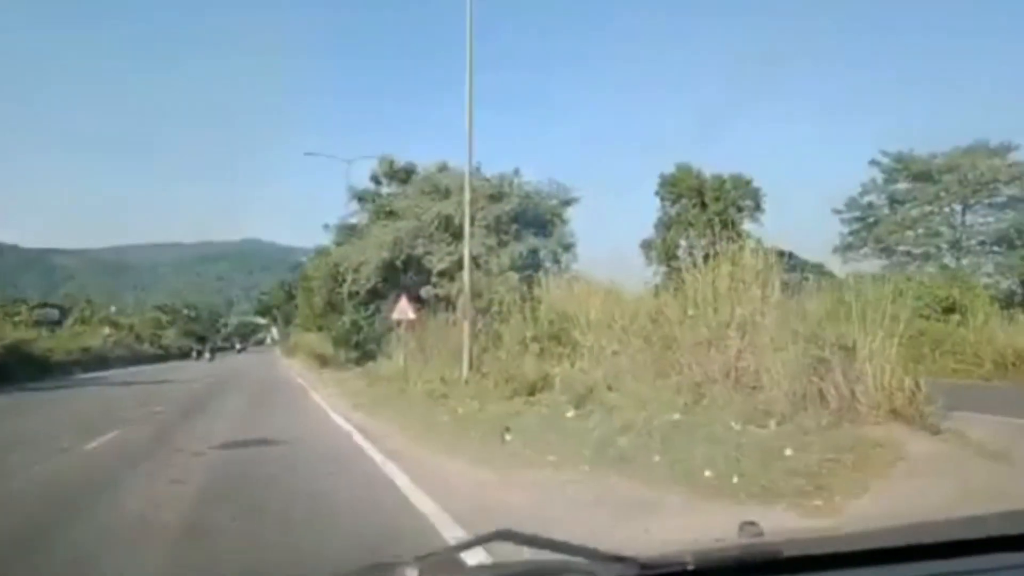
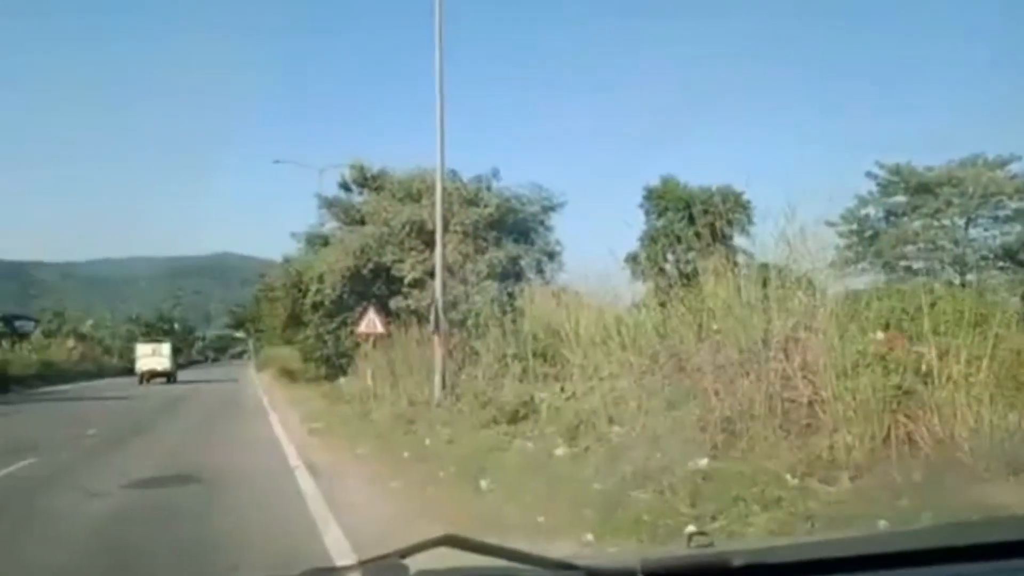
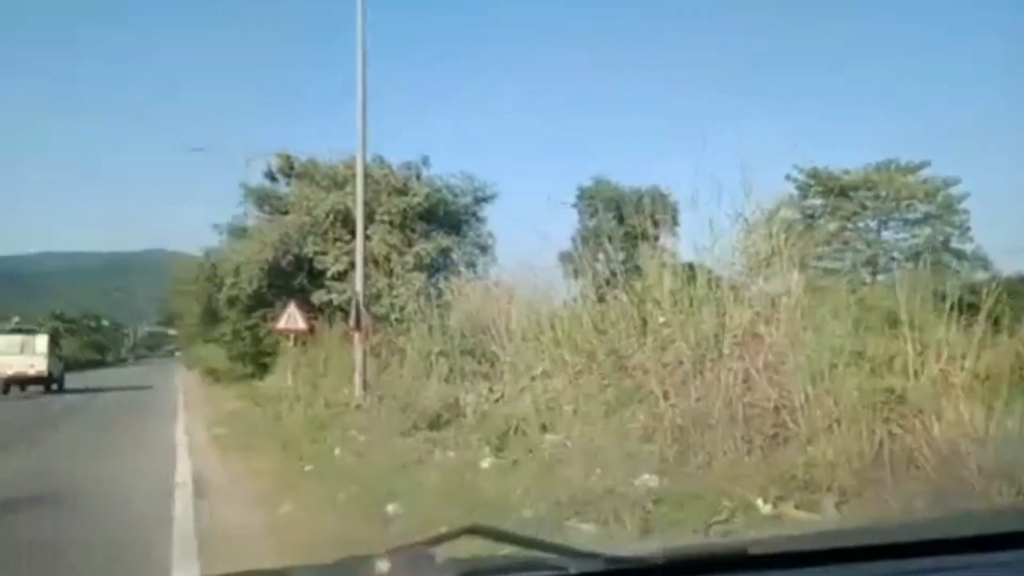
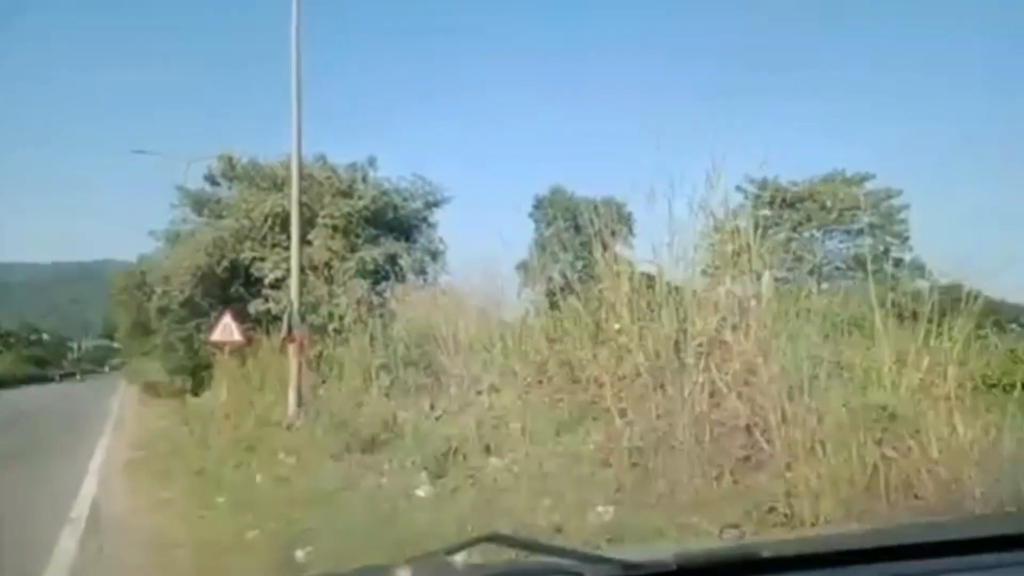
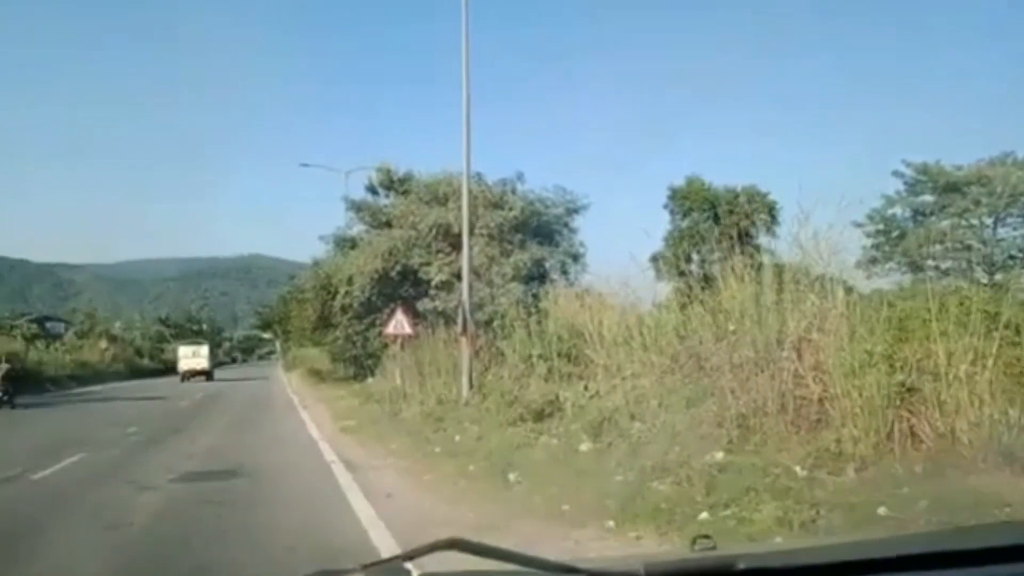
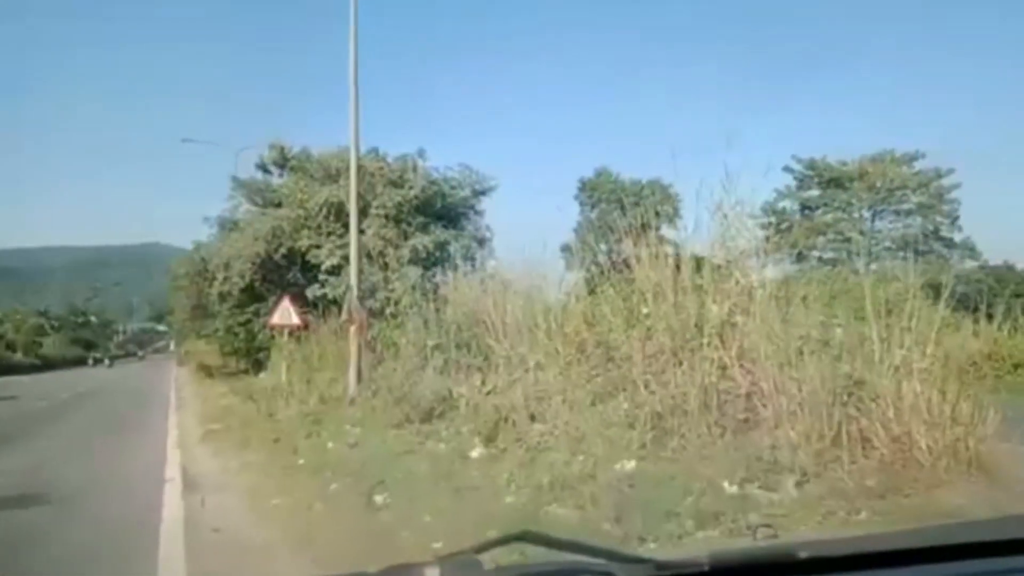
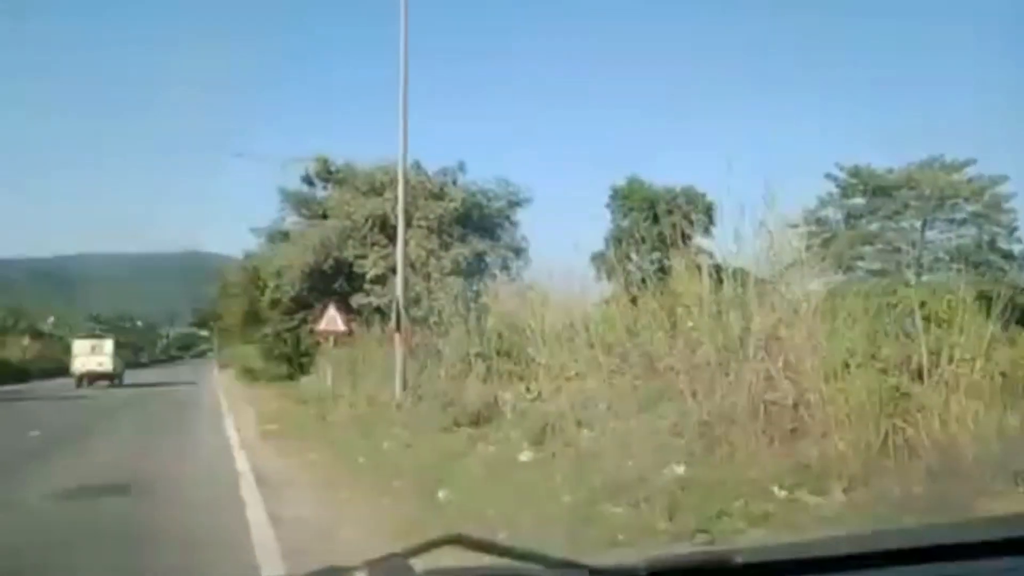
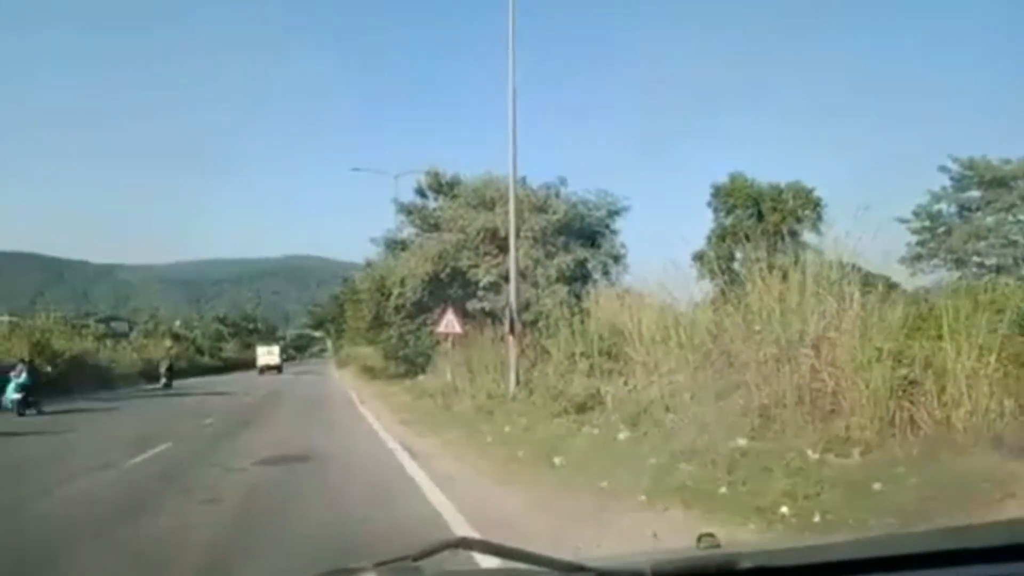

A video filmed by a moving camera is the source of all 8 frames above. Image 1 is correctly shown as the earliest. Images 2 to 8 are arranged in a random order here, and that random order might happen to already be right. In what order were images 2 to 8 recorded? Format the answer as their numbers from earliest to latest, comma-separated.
6, 4, 3, 7, 2, 5, 8
